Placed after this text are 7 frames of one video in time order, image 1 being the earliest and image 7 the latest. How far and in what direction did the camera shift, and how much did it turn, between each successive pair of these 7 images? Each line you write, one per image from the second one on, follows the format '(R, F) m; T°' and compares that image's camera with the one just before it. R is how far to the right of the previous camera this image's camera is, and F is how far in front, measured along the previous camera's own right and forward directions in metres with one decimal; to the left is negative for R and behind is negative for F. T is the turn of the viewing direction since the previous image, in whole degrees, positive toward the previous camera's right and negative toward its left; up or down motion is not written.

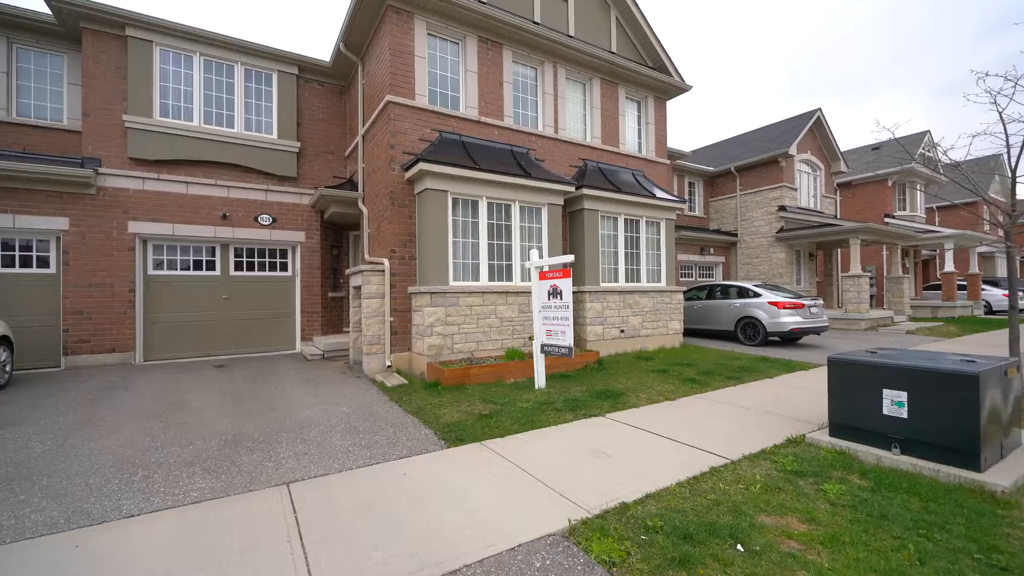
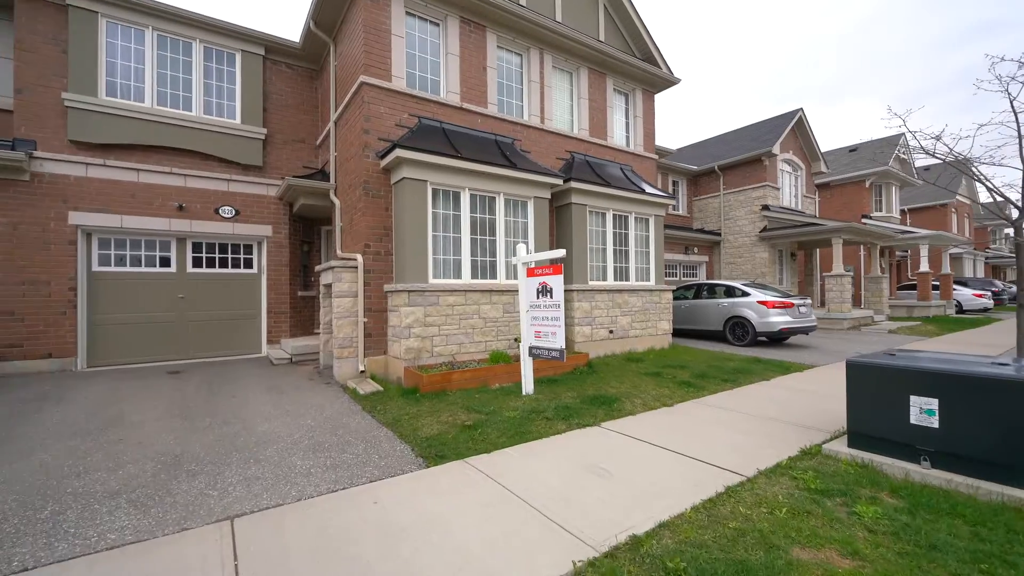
(-0.1, +0.5) m; +3°
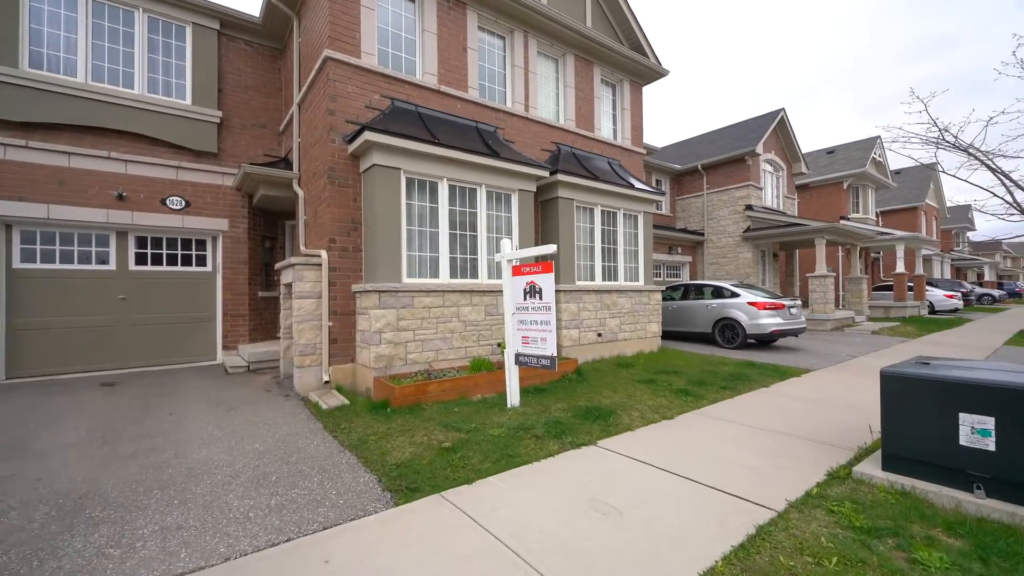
(-0.1, +0.7) m; +3°
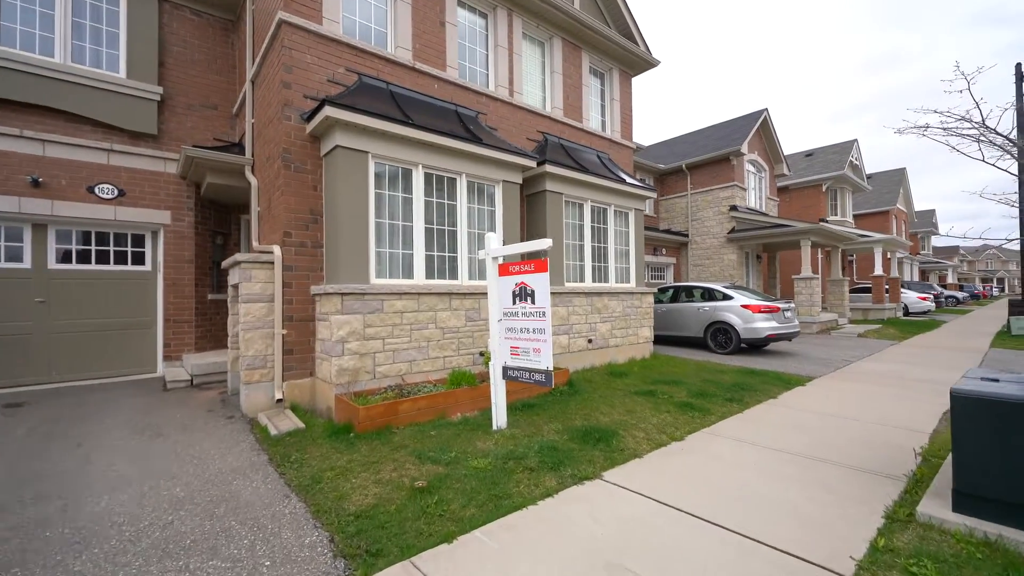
(-0.1, +0.8) m; +3°
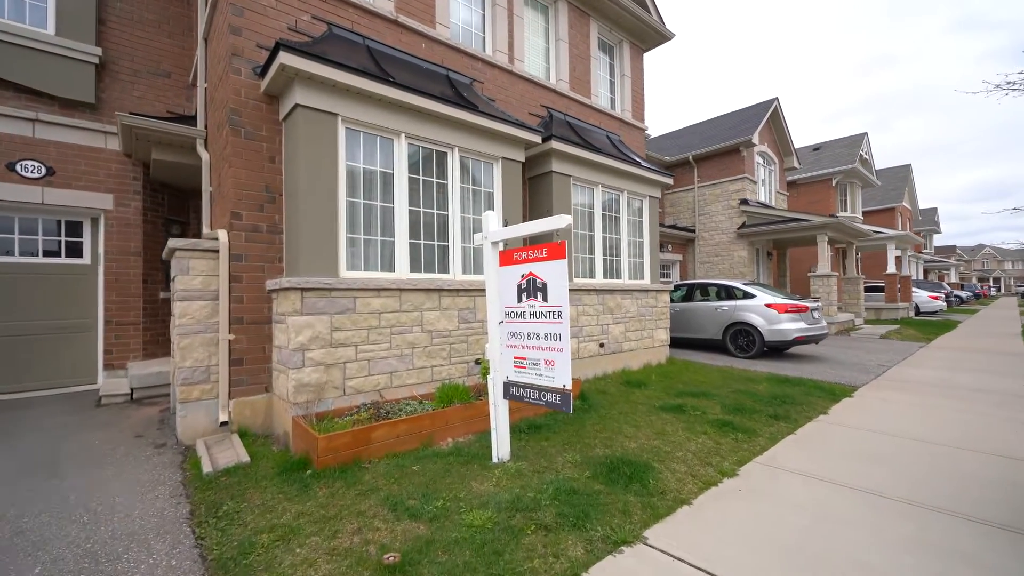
(-0.1, +1.1) m; +1°
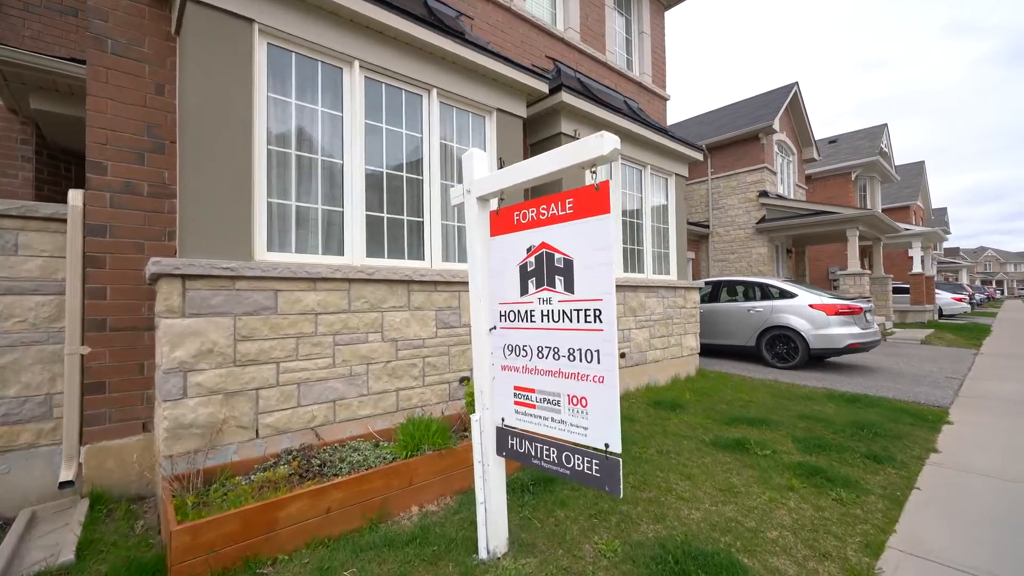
(0.0, +1.5) m; 0°
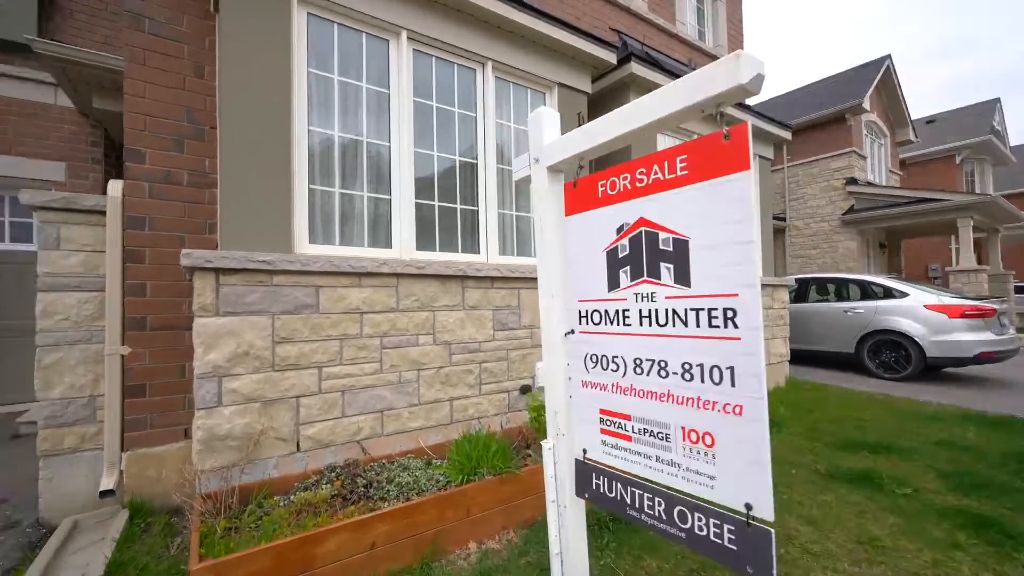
(-0.1, +0.5) m; -7°
